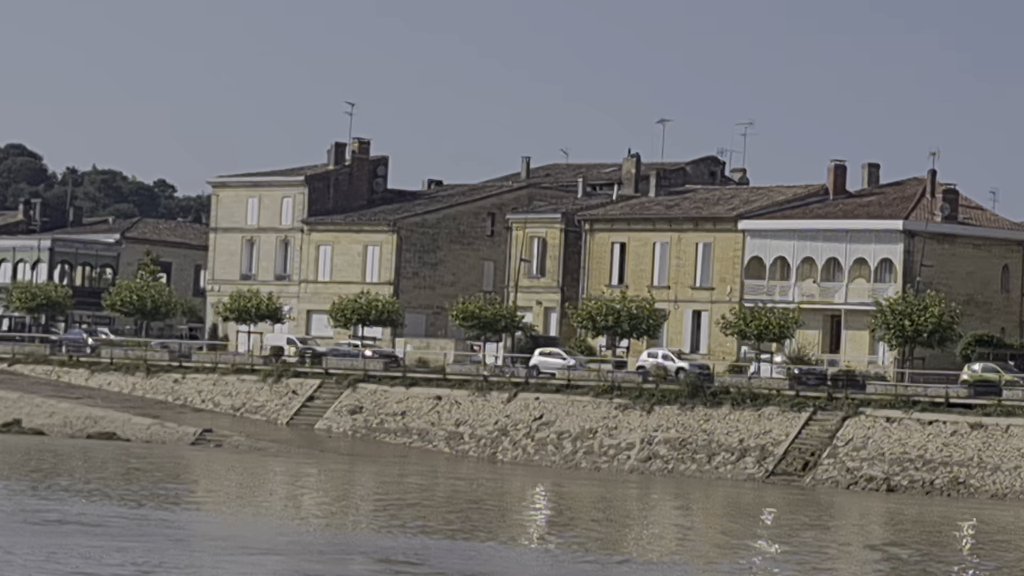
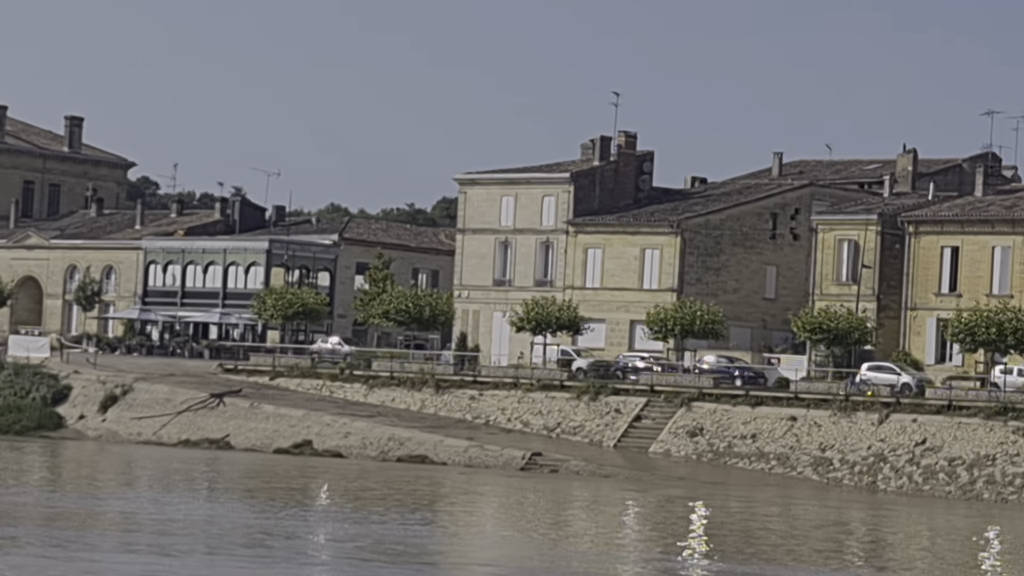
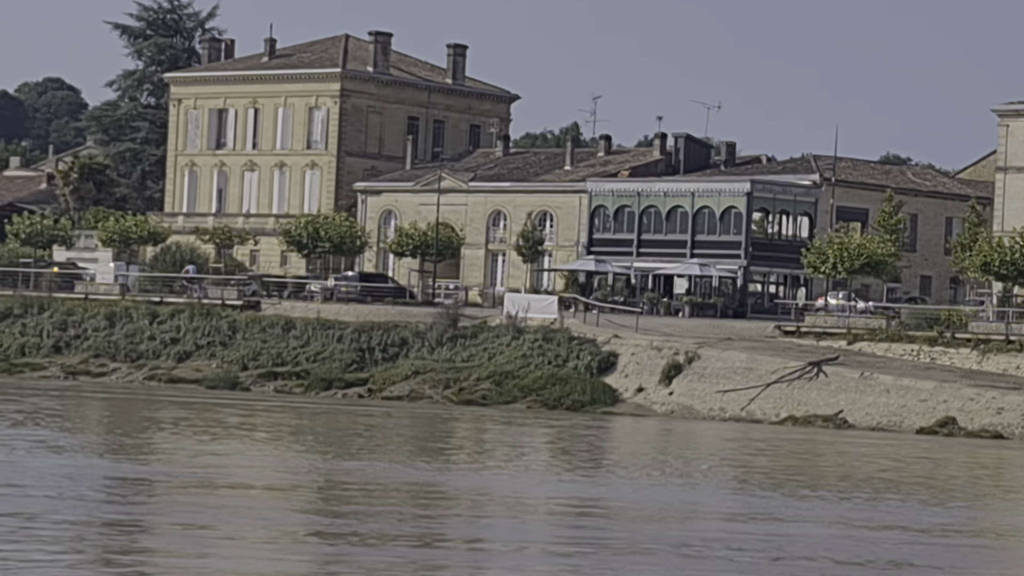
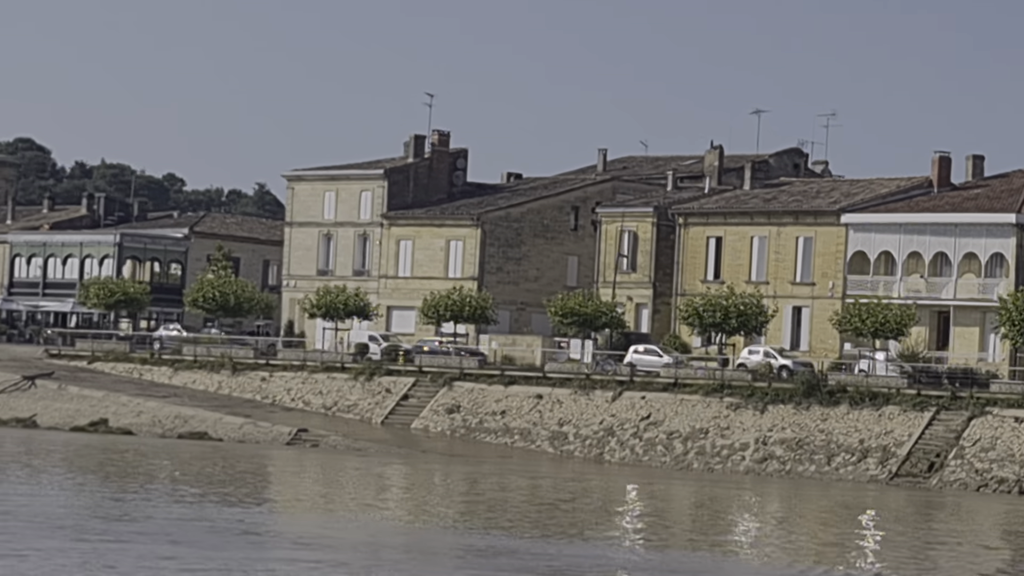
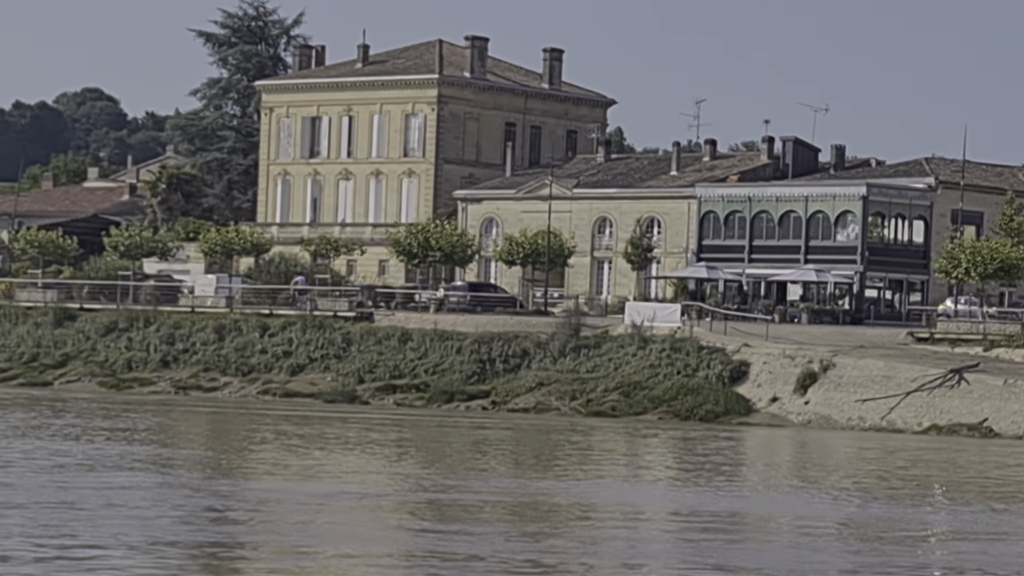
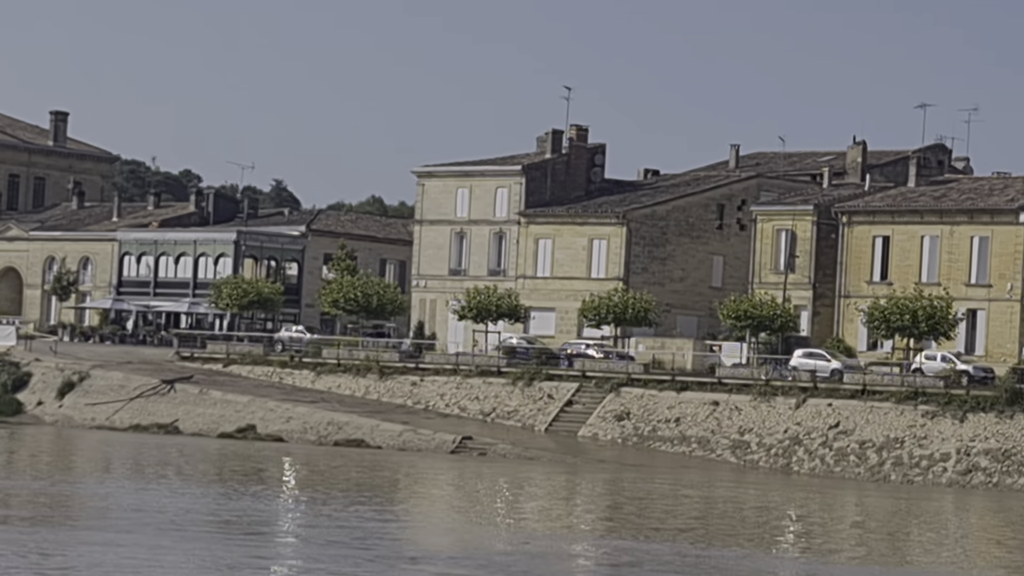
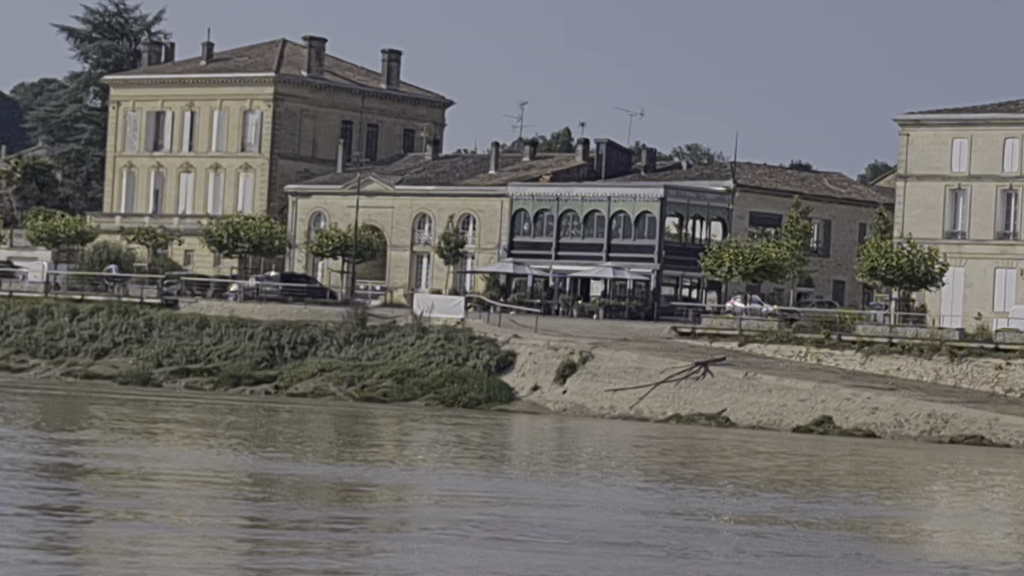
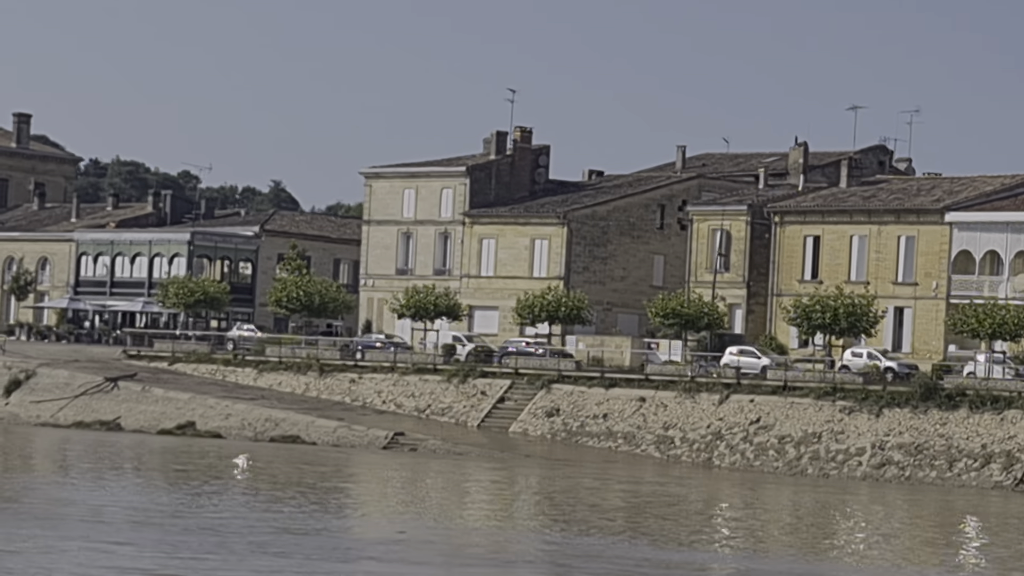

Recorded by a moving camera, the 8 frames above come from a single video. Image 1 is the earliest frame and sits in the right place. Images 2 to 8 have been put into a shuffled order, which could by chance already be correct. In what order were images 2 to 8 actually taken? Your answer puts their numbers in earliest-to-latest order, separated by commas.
4, 8, 6, 2, 7, 3, 5
